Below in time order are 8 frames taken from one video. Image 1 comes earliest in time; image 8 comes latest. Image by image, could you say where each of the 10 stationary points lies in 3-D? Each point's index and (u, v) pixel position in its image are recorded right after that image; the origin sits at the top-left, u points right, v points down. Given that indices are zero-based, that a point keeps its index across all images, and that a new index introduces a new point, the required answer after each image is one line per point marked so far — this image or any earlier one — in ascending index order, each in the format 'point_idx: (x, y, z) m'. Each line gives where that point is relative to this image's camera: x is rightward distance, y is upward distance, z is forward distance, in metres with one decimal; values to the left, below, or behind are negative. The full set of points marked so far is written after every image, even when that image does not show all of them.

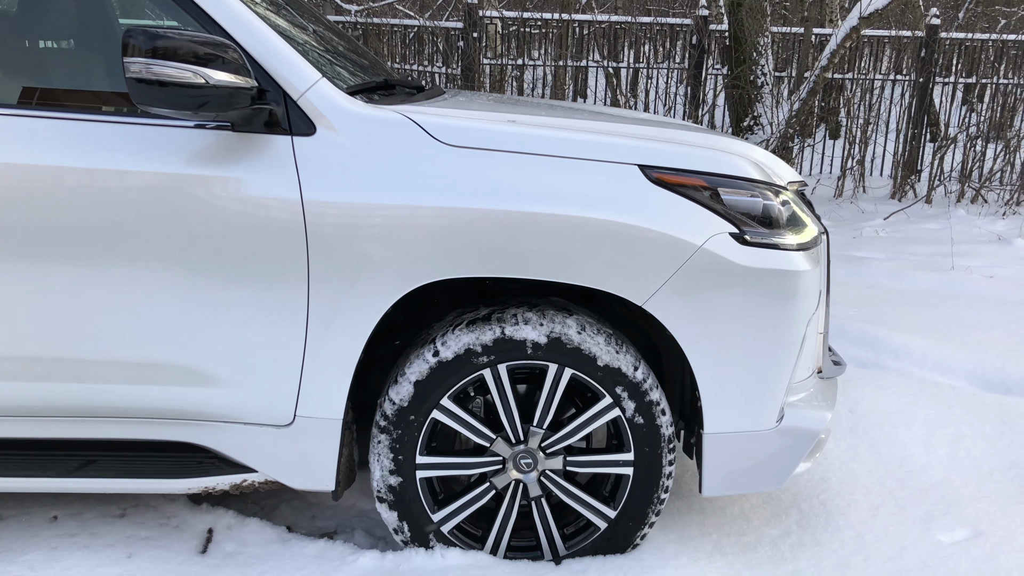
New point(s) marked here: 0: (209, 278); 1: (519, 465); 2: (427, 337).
0: (-0.6, 0.0, +1.8) m
1: (0.0, -0.4, +1.9) m
2: (-0.2, -0.1, +1.9) m
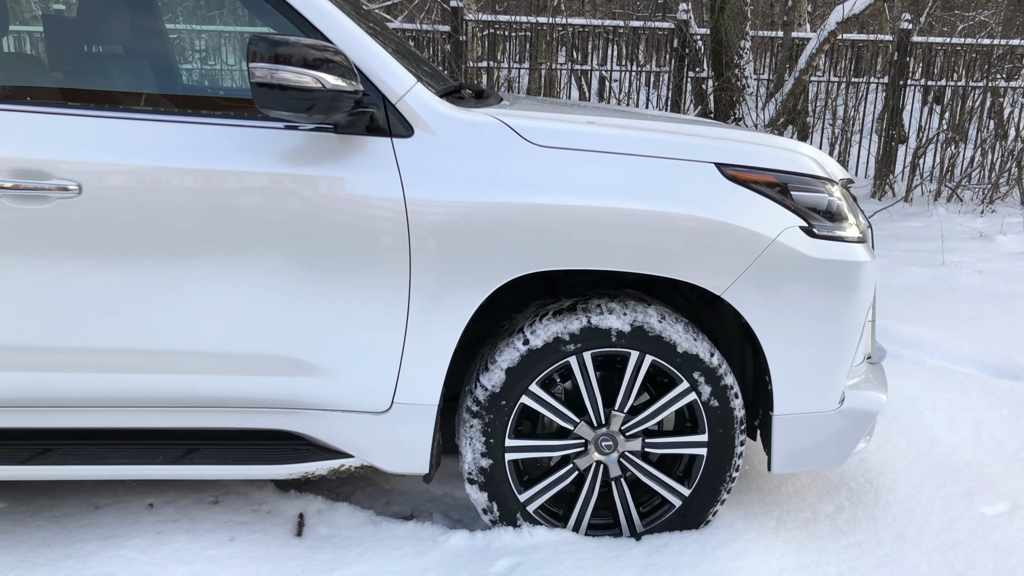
0: (-0.4, 0.0, +1.9) m
1: (+0.2, -0.4, +2.0) m
2: (0.0, -0.1, +2.0) m
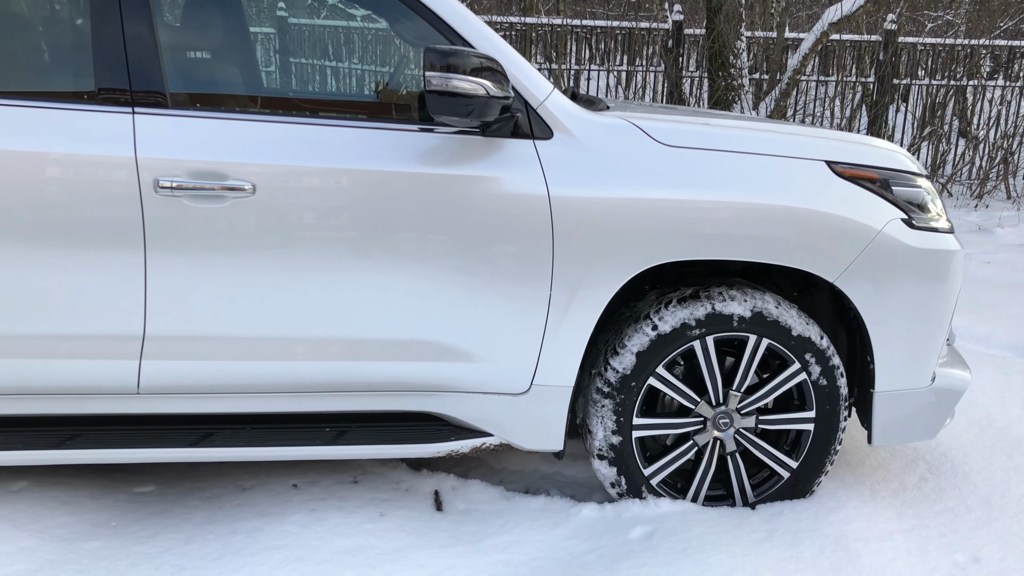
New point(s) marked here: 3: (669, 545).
0: (-0.1, 0.0, +2.0) m
1: (+0.5, -0.4, +2.2) m
2: (+0.3, -0.1, +2.2) m
3: (+0.4, -0.6, +2.0) m
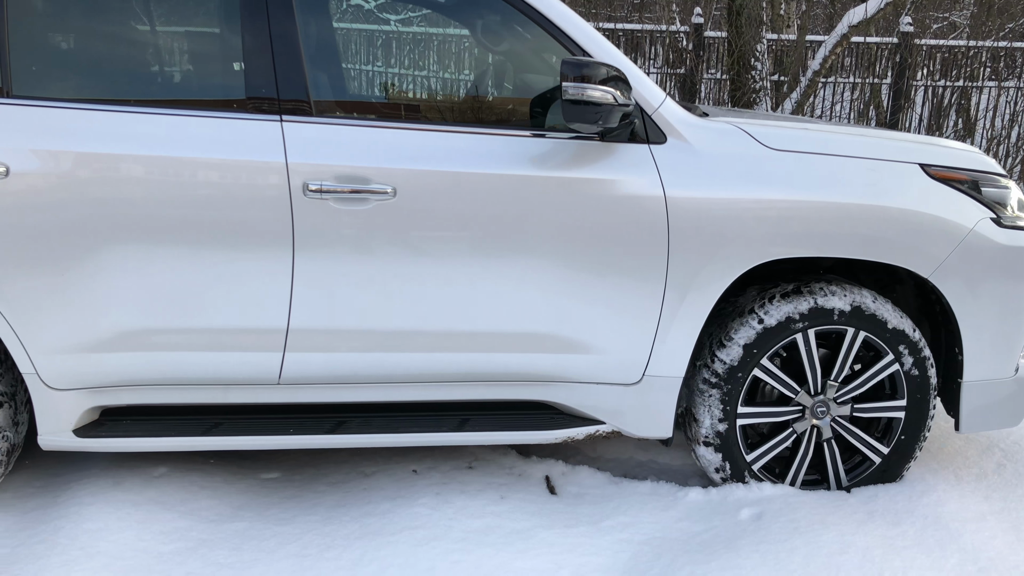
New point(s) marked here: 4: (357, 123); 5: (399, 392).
0: (+0.2, +0.1, +2.1) m
1: (+0.8, -0.3, +2.3) m
2: (+0.6, -0.1, +2.3) m
3: (+0.7, -0.6, +2.1) m
4: (-0.4, +0.4, +2.1) m
5: (-0.3, -0.3, +2.2) m
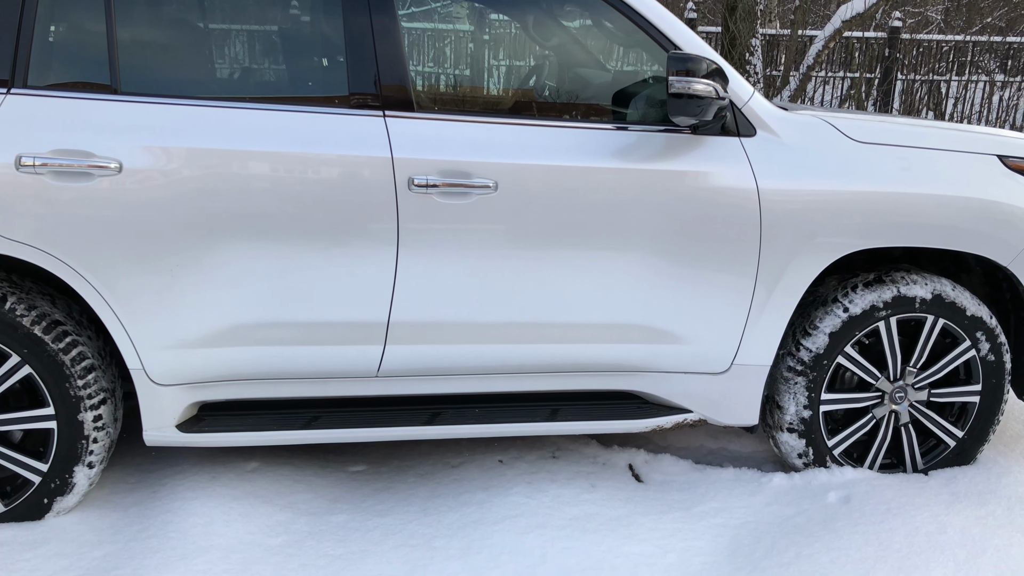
0: (+0.4, +0.1, +2.2) m
1: (+1.1, -0.3, +2.4) m
2: (+0.9, 0.0, +2.4) m
3: (+0.9, -0.6, +2.2) m
4: (-0.1, +0.4, +2.1) m
5: (0.0, -0.3, +2.2) m
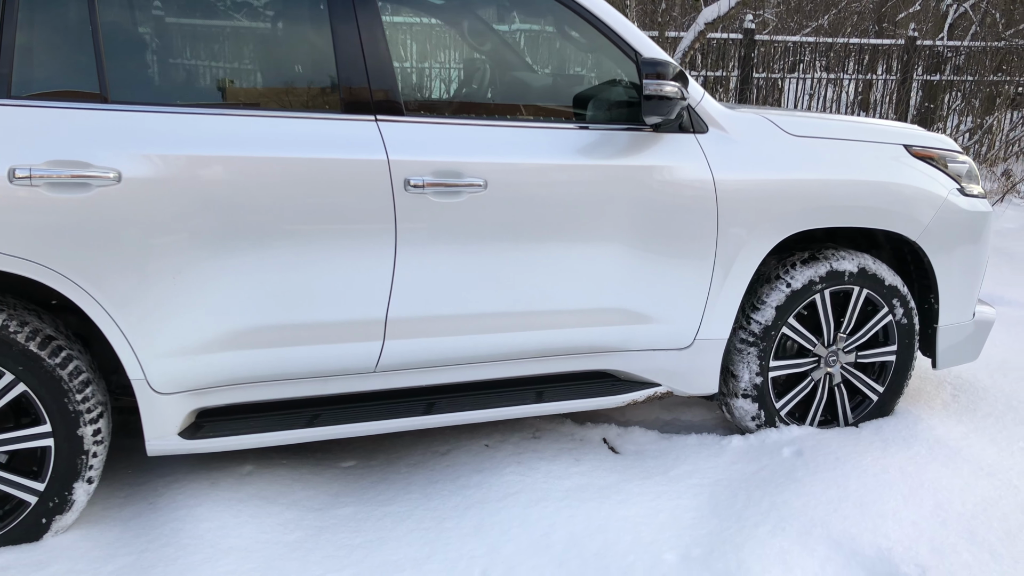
0: (+0.4, +0.1, +2.4) m
1: (+1.0, -0.2, +2.7) m
2: (+0.8, 0.0, +2.6) m
3: (+0.9, -0.5, +2.5) m
4: (-0.2, +0.4, +2.2) m
5: (-0.1, -0.2, +2.4) m
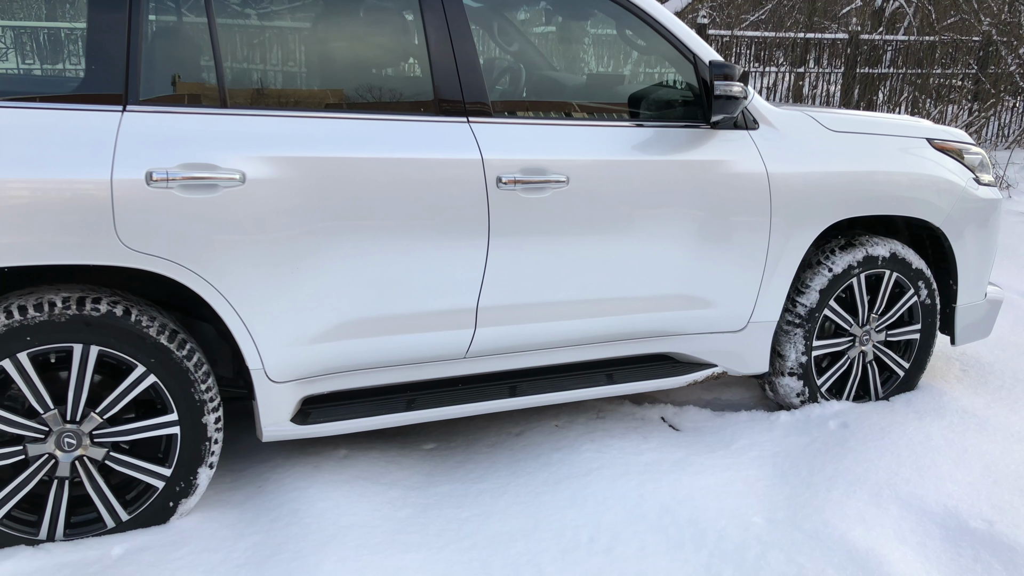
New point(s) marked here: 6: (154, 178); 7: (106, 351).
0: (+0.6, +0.2, +2.6) m
1: (+1.2, -0.2, +2.9) m
2: (+1.0, +0.1, +2.8) m
3: (+1.1, -0.4, +2.7) m
4: (0.0, +0.5, +2.4) m
5: (+0.1, -0.2, +2.5) m
6: (-0.8, +0.3, +1.9) m
7: (-1.0, -0.1, +2.0) m
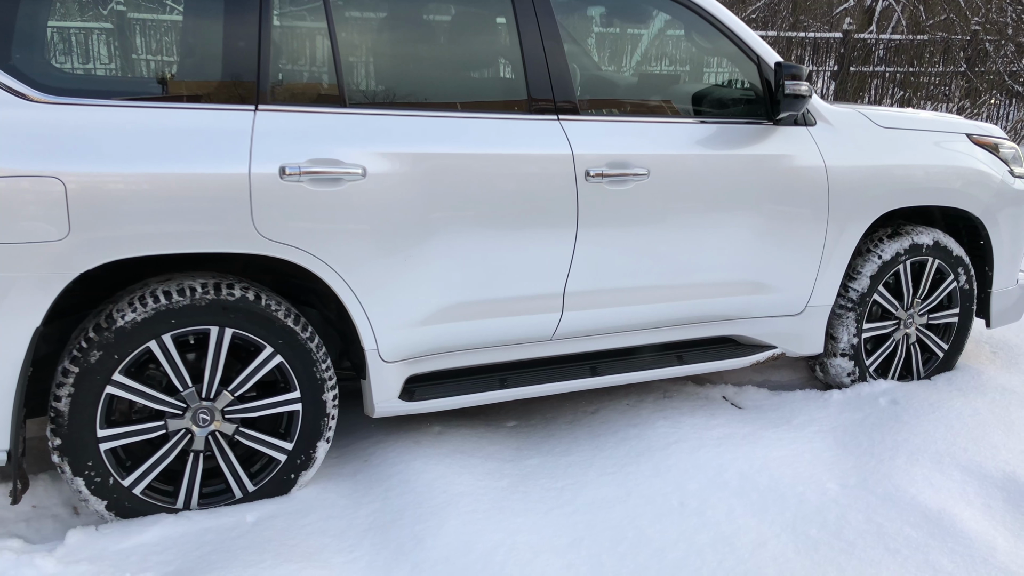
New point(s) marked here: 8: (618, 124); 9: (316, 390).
0: (+0.9, +0.2, +2.8) m
1: (+1.5, -0.1, +3.1) m
2: (+1.2, +0.1, +3.0) m
3: (+1.4, -0.4, +2.9) m
4: (+0.3, +0.5, +2.5) m
5: (+0.4, -0.2, +2.7) m
6: (-0.6, +0.3, +2.1) m
7: (-0.7, -0.1, +2.1) m
8: (+0.3, +0.5, +2.6) m
9: (-0.5, -0.3, +2.3) m
